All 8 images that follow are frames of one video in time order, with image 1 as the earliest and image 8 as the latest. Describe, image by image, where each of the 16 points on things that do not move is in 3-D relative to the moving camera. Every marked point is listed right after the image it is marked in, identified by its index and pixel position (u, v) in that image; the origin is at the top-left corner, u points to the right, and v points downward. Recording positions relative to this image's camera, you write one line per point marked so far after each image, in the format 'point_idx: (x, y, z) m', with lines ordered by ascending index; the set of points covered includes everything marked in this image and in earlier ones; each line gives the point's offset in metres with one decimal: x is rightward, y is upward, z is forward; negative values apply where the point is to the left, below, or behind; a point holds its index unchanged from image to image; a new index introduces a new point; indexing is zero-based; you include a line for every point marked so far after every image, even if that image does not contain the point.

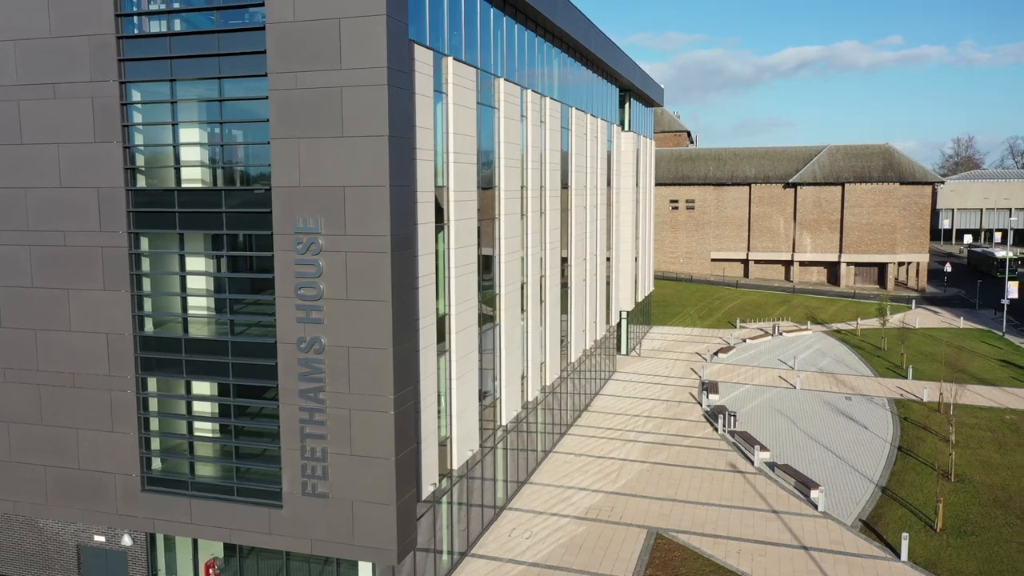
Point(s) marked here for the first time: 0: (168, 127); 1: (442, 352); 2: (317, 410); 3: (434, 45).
0: (-5.8, +2.7, +13.4) m
1: (-1.3, -1.3, +15.4) m
2: (-3.1, -1.9, +12.6) m
3: (-1.5, +4.4, +14.6) m
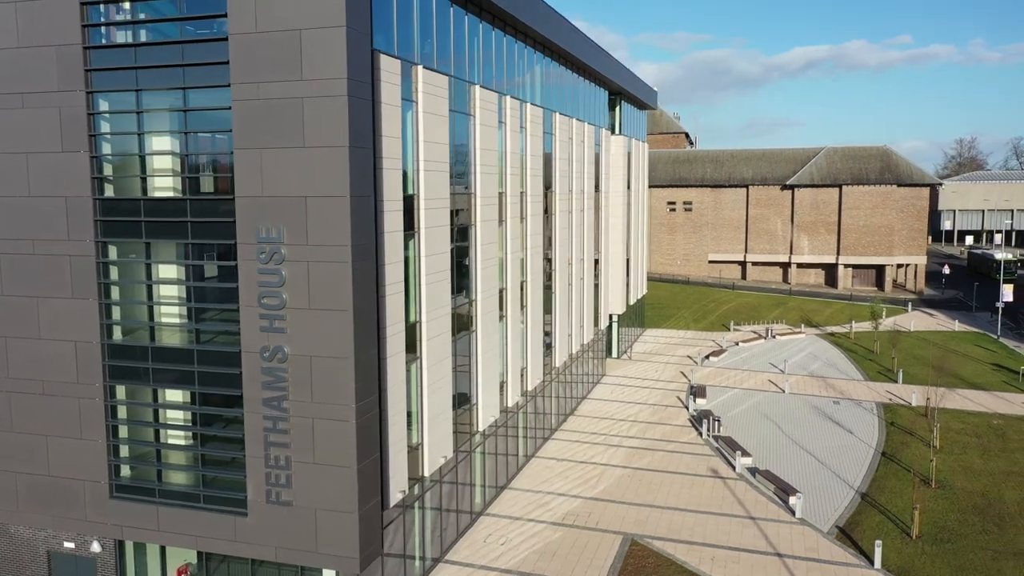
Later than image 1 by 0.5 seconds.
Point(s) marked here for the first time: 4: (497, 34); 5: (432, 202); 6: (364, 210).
0: (-6.4, +2.5, +13.4) m
1: (-1.9, -1.4, +15.4) m
2: (-3.7, -2.1, +12.7) m
3: (-2.0, +4.3, +14.7) m
4: (-0.4, +6.3, +19.9) m
5: (-1.6, +1.7, +15.8) m
6: (-2.3, +1.2, +12.4) m
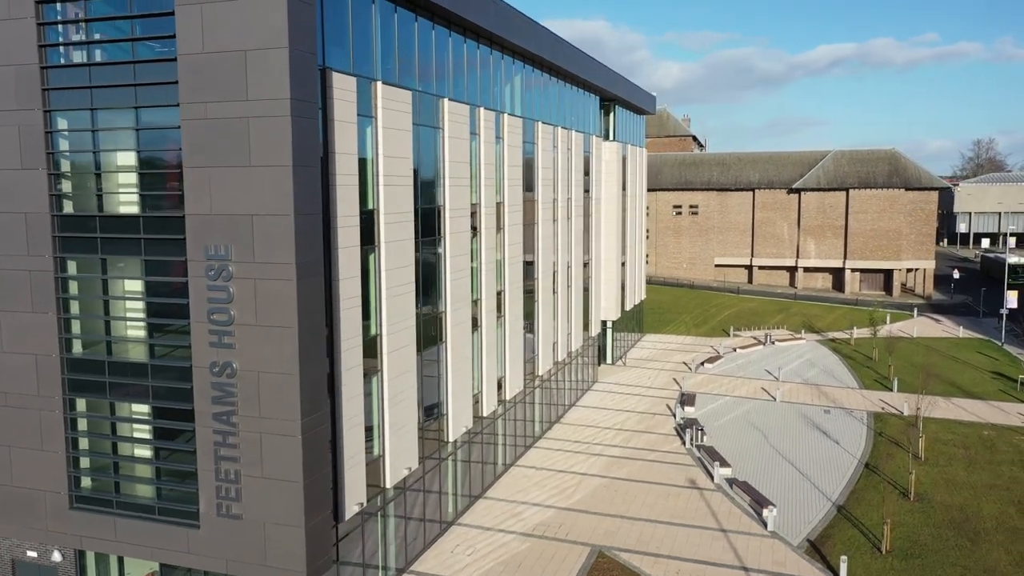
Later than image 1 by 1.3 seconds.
0: (-7.2, +2.3, +13.7) m
1: (-2.7, -1.7, +15.5) m
2: (-4.5, -2.3, +12.9) m
3: (-2.8, +4.0, +14.8) m
4: (-1.0, +6.0, +20.0) m
5: (-2.3, +1.4, +15.9) m
6: (-3.1, +0.9, +12.5) m
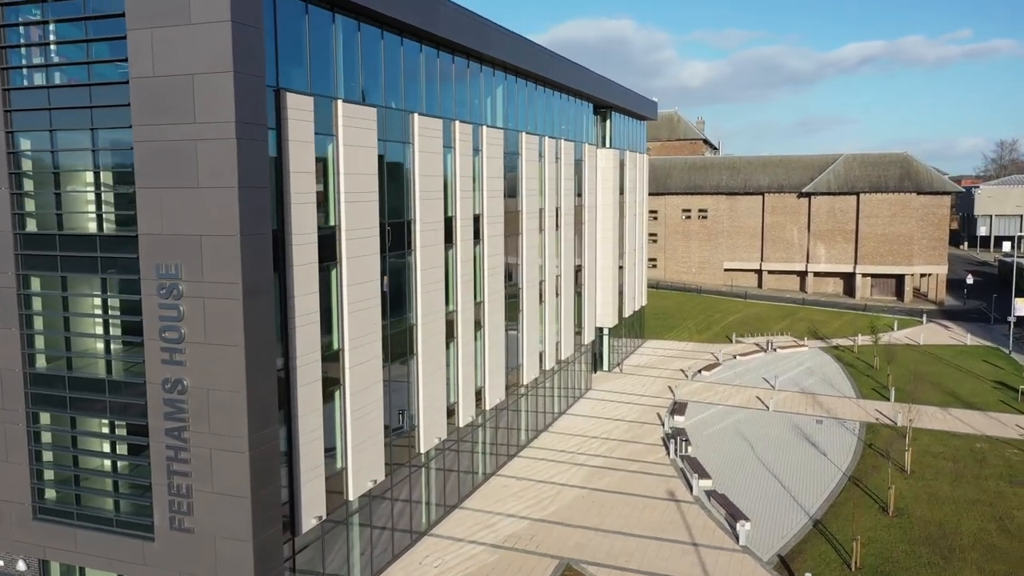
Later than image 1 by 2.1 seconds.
0: (-8.0, +2.0, +14.0) m
1: (-3.5, -2.0, +15.7) m
2: (-5.4, -2.6, +13.1) m
3: (-3.6, +3.7, +15.0) m
4: (-1.7, +5.7, +20.1) m
5: (-3.1, +1.1, +16.1) m
6: (-4.0, +0.6, +12.7) m
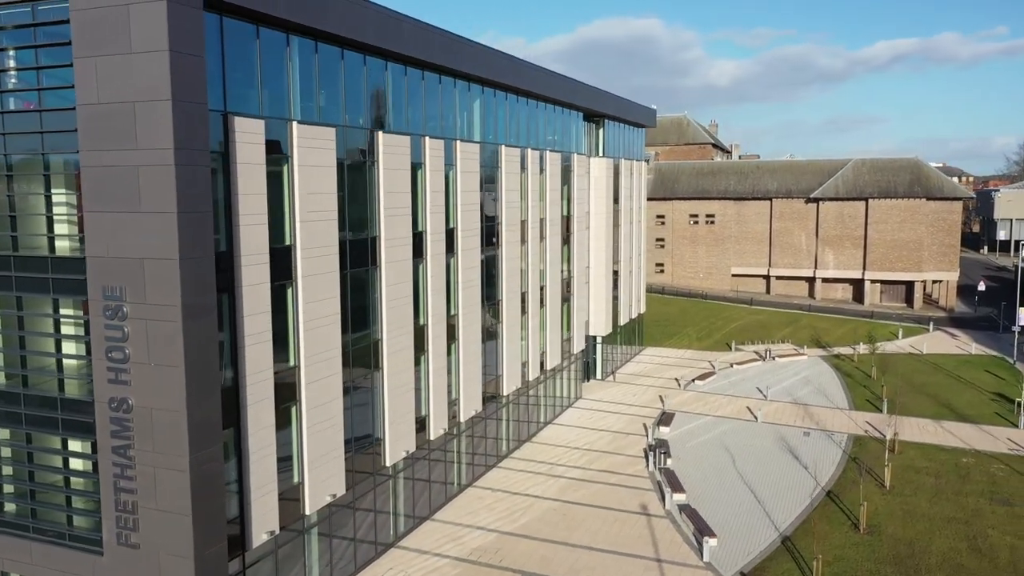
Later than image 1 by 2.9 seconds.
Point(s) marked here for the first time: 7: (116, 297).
0: (-9.0, +1.6, +14.4) m
1: (-4.5, -2.3, +16.0) m
2: (-6.4, -3.0, +13.4) m
3: (-4.6, +3.3, +15.2) m
4: (-2.5, +5.3, +20.3) m
5: (-4.1, +0.7, +16.3) m
6: (-5.0, +0.3, +13.0) m
7: (-6.5, -0.1, +13.1) m
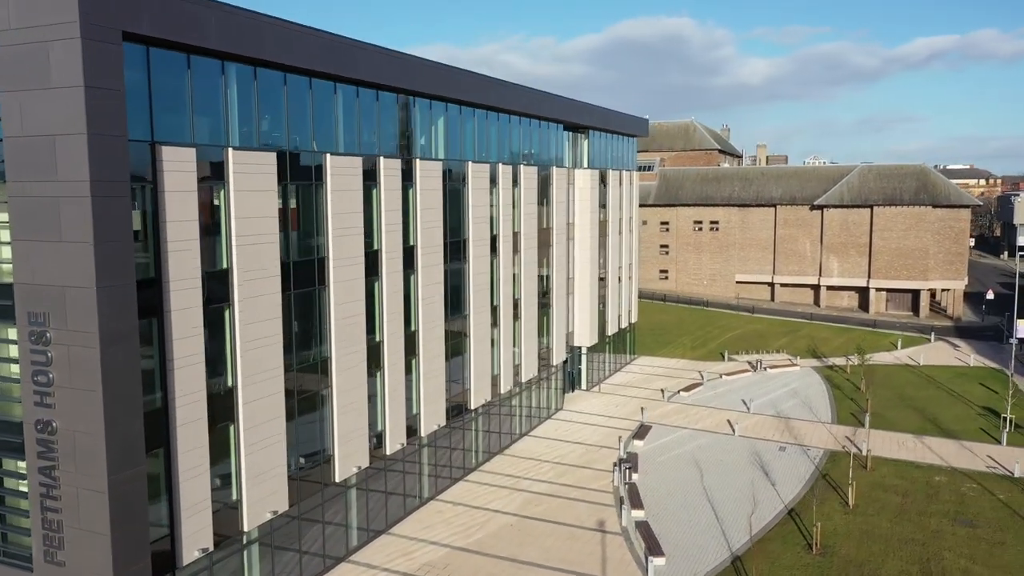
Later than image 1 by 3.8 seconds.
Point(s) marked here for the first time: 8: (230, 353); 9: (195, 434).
0: (-10.4, +1.2, +14.9) m
1: (-5.9, -2.8, +16.4) m
2: (-7.9, -3.4, +13.8) m
3: (-6.0, +2.9, +15.6) m
4: (-3.7, +4.9, +20.6) m
5: (-5.4, +0.3, +16.7) m
6: (-6.5, -0.2, +13.4) m
7: (-7.9, -0.6, +13.5) m
8: (-5.8, -1.3, +16.4) m
9: (-6.1, -2.8, +15.5) m
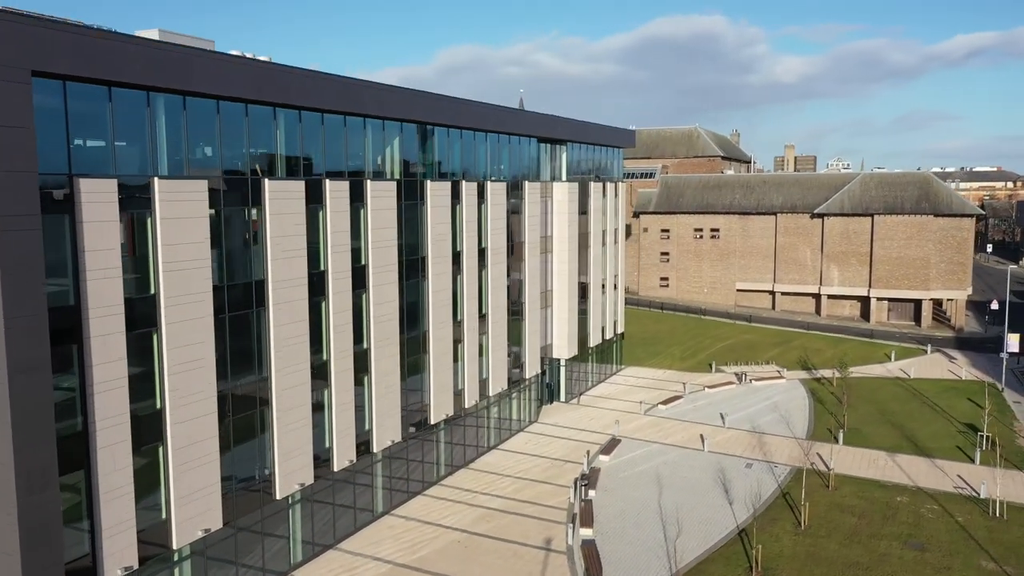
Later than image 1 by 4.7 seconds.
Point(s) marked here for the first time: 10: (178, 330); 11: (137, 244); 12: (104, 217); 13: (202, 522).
0: (-12.1, +0.7, +15.5) m
1: (-7.5, -3.3, +16.8) m
2: (-9.7, -3.9, +14.3) m
3: (-7.7, +2.4, +16.1) m
4: (-5.2, +4.3, +21.0) m
5: (-7.1, -0.2, +17.1) m
6: (-8.3, -0.7, +13.8) m
7: (-9.7, -1.1, +14.0) m
8: (-7.5, -1.9, +16.9) m
9: (-7.8, -3.3, +15.9) m
10: (-7.1, -0.9, +17.1) m
11: (-7.6, +0.9, +16.3) m
12: (-7.8, +1.4, +15.4) m
13: (-6.9, -5.2, +17.9) m
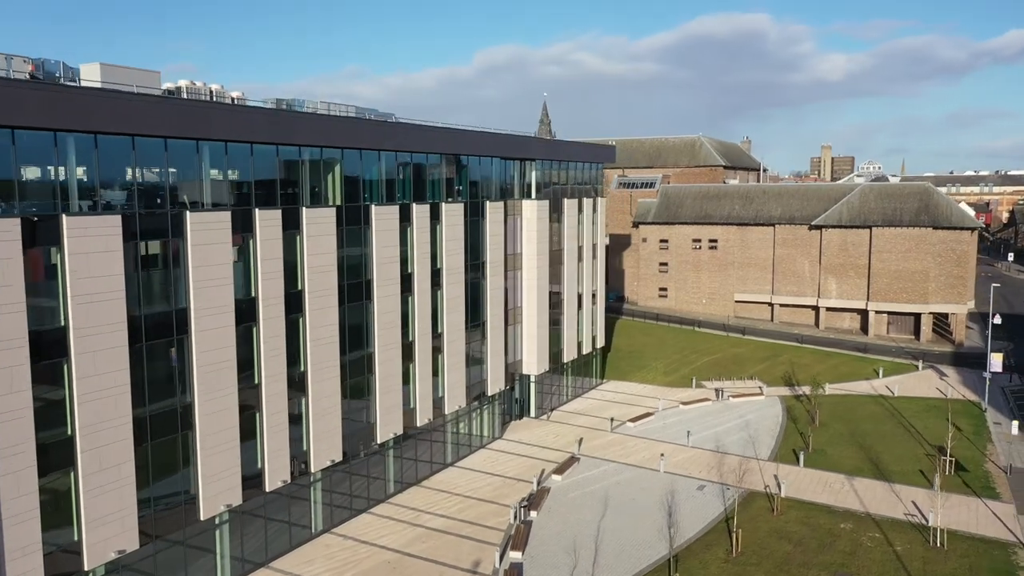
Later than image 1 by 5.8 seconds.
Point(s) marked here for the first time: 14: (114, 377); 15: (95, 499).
0: (-14.5, +0.1, +16.4) m
1: (-9.8, -4.0, +17.5) m
2: (-12.1, -4.6, +15.1) m
3: (-9.9, +1.7, +16.8) m
4: (-7.3, +3.6, +21.6) m
5: (-9.3, -0.9, +17.8) m
6: (-10.7, -1.4, +14.6) m
7: (-12.1, -1.8, +14.8) m
8: (-9.7, -2.6, +17.6) m
9: (-10.2, -4.0, +16.7) m
10: (-9.4, -1.6, +17.8) m
11: (-9.9, +0.2, +17.0) m
12: (-10.2, +0.7, +16.1) m
13: (-9.2, -5.9, +18.6) m
14: (-9.1, -2.1, +18.3) m
15: (-9.4, -4.8, +18.1) m
